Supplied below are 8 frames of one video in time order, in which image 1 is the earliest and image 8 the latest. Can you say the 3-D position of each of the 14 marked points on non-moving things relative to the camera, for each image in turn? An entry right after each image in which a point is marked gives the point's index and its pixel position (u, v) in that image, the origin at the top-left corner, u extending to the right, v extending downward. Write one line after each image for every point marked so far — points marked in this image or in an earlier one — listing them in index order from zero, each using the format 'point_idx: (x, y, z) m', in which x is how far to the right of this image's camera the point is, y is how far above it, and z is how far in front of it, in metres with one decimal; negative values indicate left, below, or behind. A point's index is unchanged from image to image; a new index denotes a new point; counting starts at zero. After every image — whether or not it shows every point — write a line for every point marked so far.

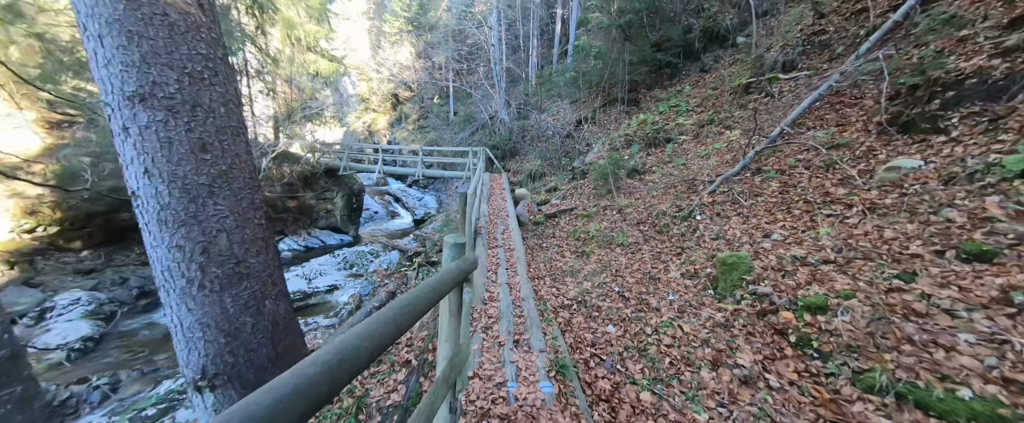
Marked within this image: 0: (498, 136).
0: (-0.6, +3.0, +11.2) m
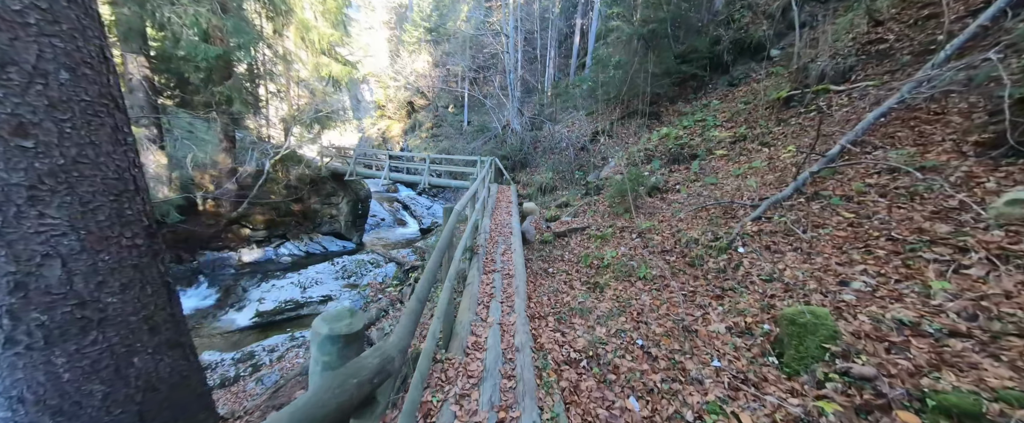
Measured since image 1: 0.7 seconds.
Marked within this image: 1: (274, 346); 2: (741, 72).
0: (-0.1, +2.5, +10.9) m
1: (-4.3, -2.4, +5.3) m
2: (+5.7, +3.4, +7.3) m
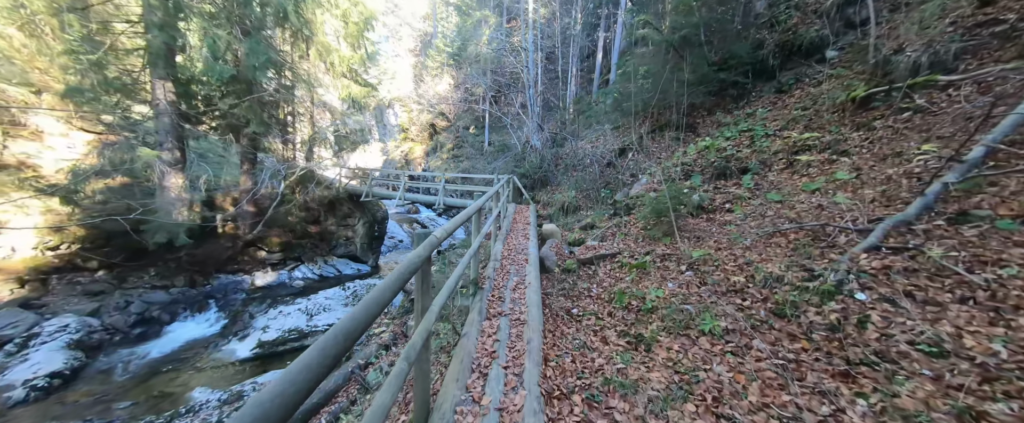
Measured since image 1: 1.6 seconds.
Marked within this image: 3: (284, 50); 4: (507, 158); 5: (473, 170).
0: (+0.6, +1.7, +10.3) m
1: (-4.0, -2.8, +4.8) m
2: (+6.1, +2.9, +6.5) m
3: (-6.6, +4.6, +8.1) m
4: (-0.2, +2.2, +12.2) m
5: (-2.1, +2.2, +15.8) m
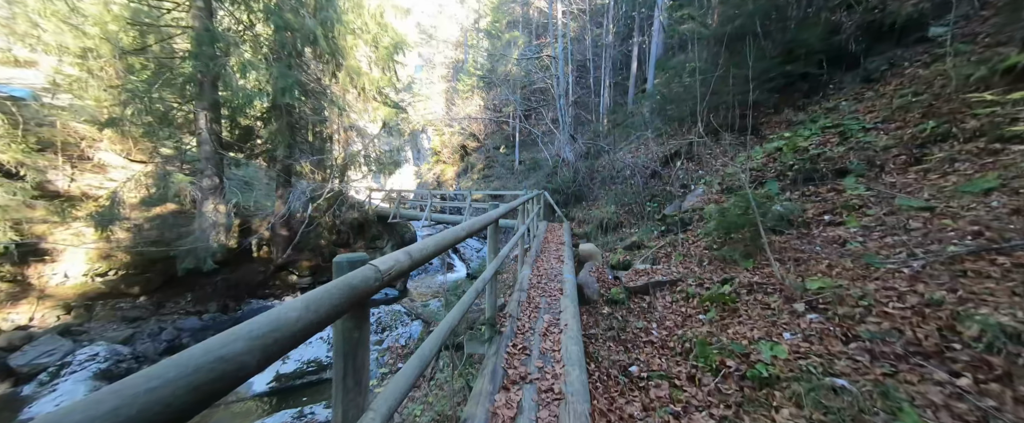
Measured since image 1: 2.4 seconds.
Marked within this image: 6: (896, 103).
0: (+1.6, +1.1, +9.6) m
1: (-3.5, -3.1, +4.3) m
2: (+6.6, +2.7, +5.3) m
3: (-5.8, +4.0, +8.4) m
4: (+1.0, +1.5, +11.7) m
5: (-0.4, +1.2, +15.4) m
6: (+5.6, +1.6, +4.3) m
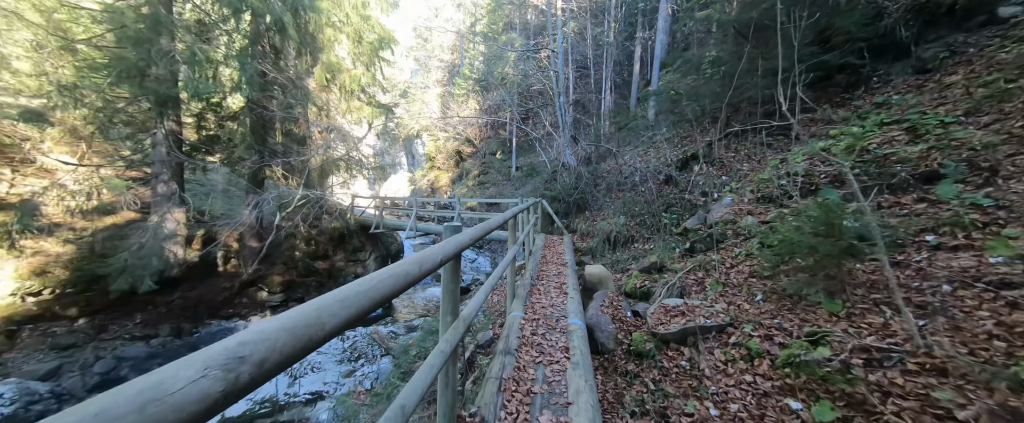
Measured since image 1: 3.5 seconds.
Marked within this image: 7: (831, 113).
0: (+1.5, +0.8, +8.8) m
1: (-3.7, -3.3, +3.4) m
2: (+6.5, +2.5, +4.5) m
3: (-6.0, +3.7, +7.6) m
4: (+0.8, +1.1, +10.8) m
5: (-0.6, +0.7, +14.5) m
6: (+5.5, +1.4, +3.4) m
7: (+5.4, +1.6, +4.9) m
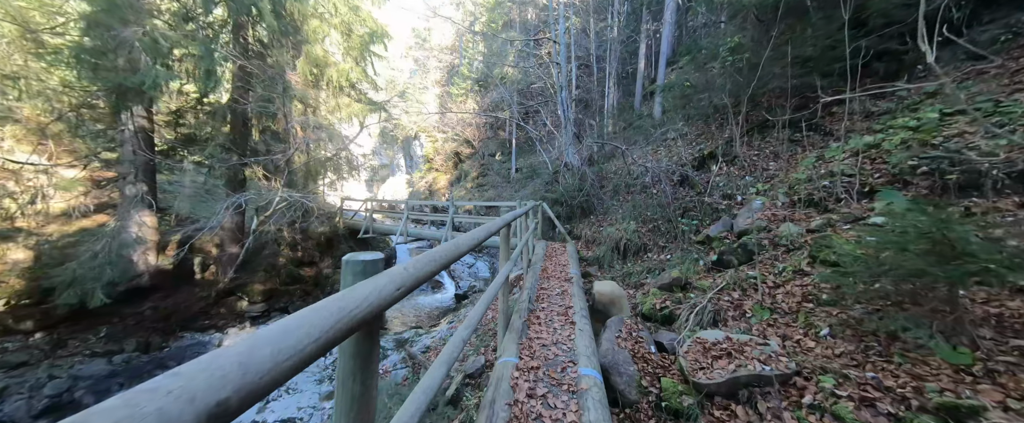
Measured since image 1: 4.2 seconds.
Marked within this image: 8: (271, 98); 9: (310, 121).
0: (+1.4, +0.7, +8.2) m
1: (-3.7, -3.3, +2.7) m
2: (+6.5, +2.4, +3.9) m
3: (-6.0, +3.6, +7.0) m
4: (+0.8, +1.0, +10.2) m
5: (-0.7, +0.6, +13.9) m
6: (+5.4, +1.3, +2.8) m
7: (+5.3, +1.6, +4.4) m
8: (-6.0, +2.9, +7.3) m
9: (-5.5, +2.4, +7.9) m
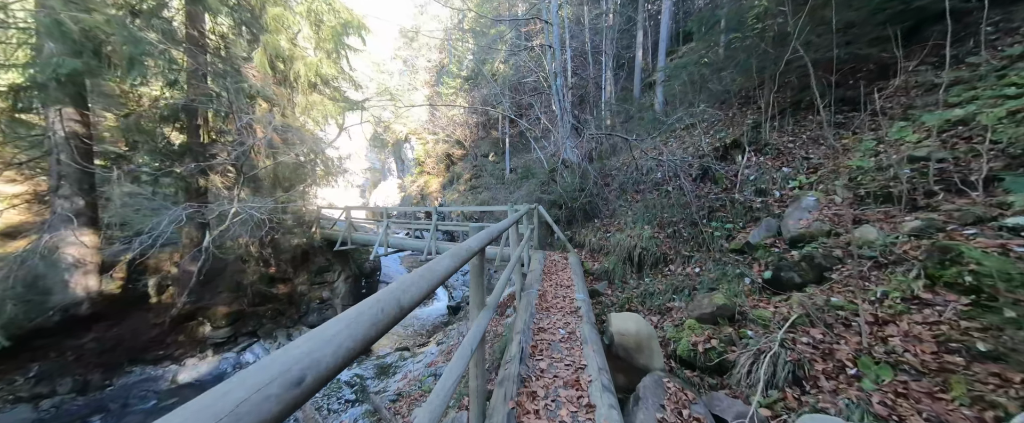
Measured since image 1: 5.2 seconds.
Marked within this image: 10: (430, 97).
0: (+1.2, +0.6, +7.4) m
1: (-3.8, -3.5, +1.9) m
2: (+6.2, +2.5, +3.1) m
3: (-6.3, +3.3, +6.2) m
4: (+0.6, +0.9, +9.4) m
5: (-0.9, +0.4, +13.1) m
6: (+5.2, +1.4, +2.1) m
7: (+5.1, +1.6, +3.6) m
8: (-6.3, +2.6, +6.5) m
9: (-5.7, +2.2, +7.0) m
10: (-5.4, +7.4, +19.0) m
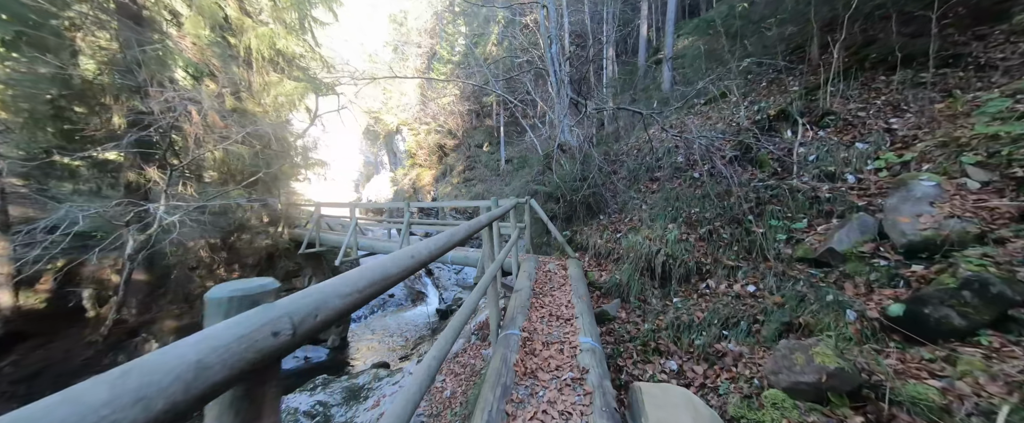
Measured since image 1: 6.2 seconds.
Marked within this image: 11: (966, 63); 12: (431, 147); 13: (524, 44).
0: (+1.0, +0.8, +6.4) m
1: (-3.9, -3.6, +0.9) m
2: (+6.0, +2.6, +2.1) m
3: (-6.5, +3.3, +5.1) m
4: (+0.4, +1.1, +8.4) m
5: (-1.1, +0.7, +12.0) m
6: (+5.0, +1.5, +1.0) m
7: (+4.9, +1.7, +2.5) m
8: (-6.5, +2.6, +5.4) m
9: (-5.9, +2.2, +6.0) m
10: (-5.7, +7.8, +17.9) m
11: (+4.6, +1.7, +3.0) m
12: (-5.1, +4.0, +18.3) m
13: (+0.4, +5.9, +10.3) m
